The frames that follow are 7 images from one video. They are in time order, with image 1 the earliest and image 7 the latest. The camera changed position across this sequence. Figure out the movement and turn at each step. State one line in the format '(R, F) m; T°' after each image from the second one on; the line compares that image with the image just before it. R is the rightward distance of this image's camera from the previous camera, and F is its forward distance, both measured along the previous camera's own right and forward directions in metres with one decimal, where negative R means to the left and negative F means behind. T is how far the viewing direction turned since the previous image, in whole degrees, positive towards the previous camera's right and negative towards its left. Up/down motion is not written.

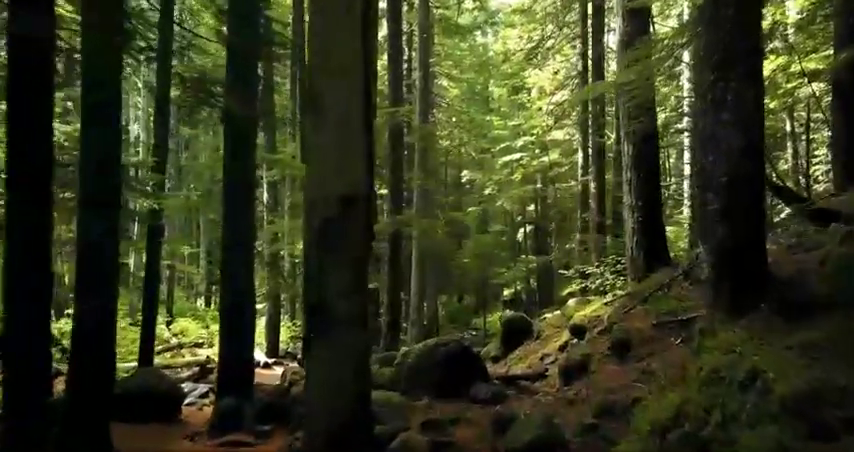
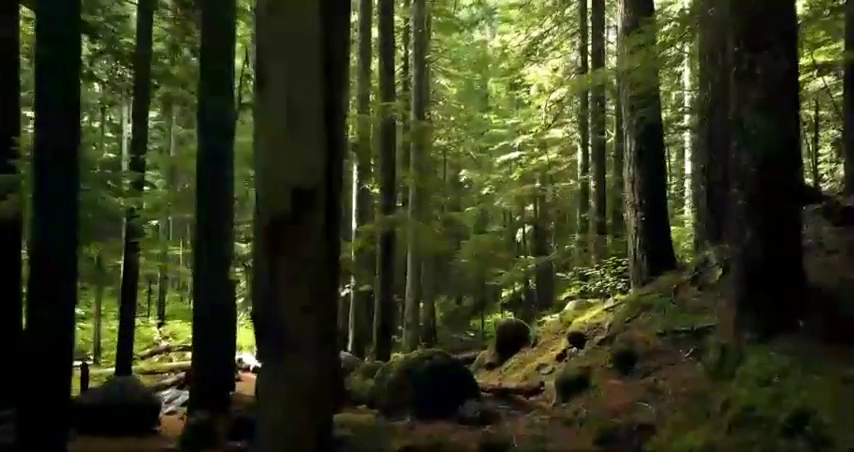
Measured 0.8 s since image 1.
(+0.1, +0.6) m; 0°
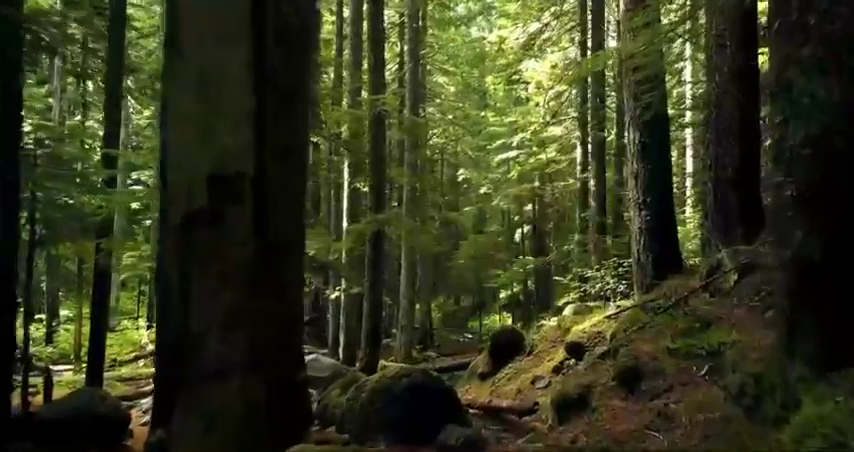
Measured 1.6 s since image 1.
(+0.1, +0.7) m; 0°
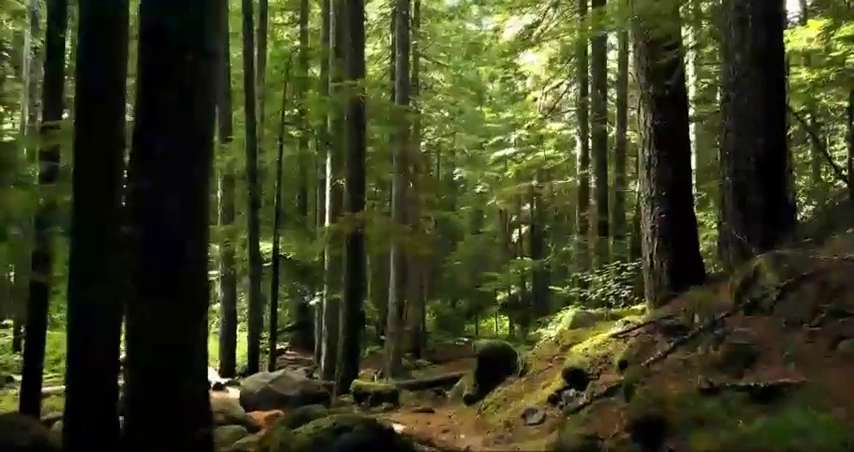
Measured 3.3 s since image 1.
(+0.2, +1.3) m; 0°
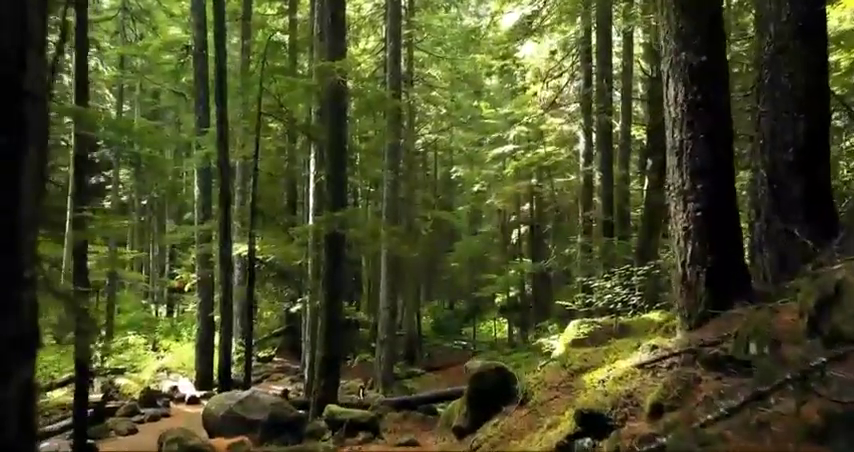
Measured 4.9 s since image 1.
(+0.2, +1.3) m; 0°
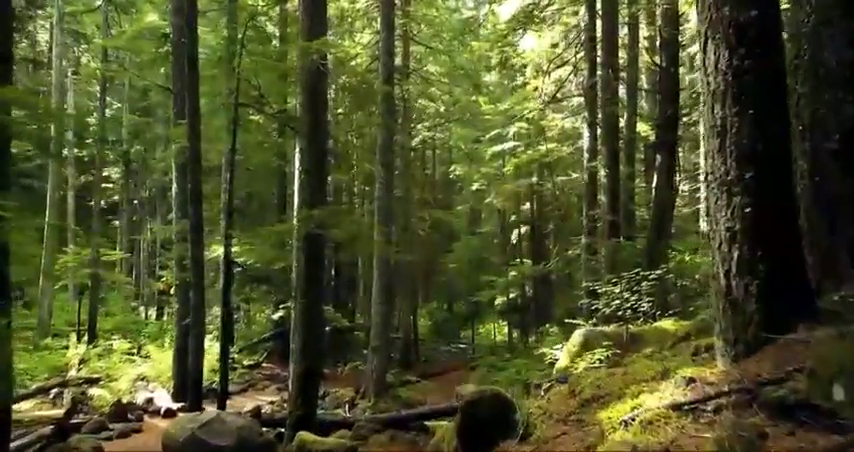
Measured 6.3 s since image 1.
(+0.1, +1.1) m; 0°
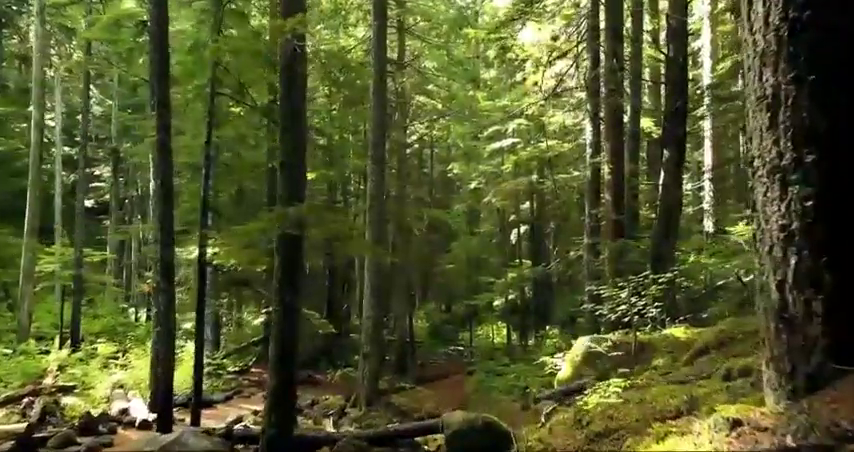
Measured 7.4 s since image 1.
(+0.1, +0.9) m; 0°
